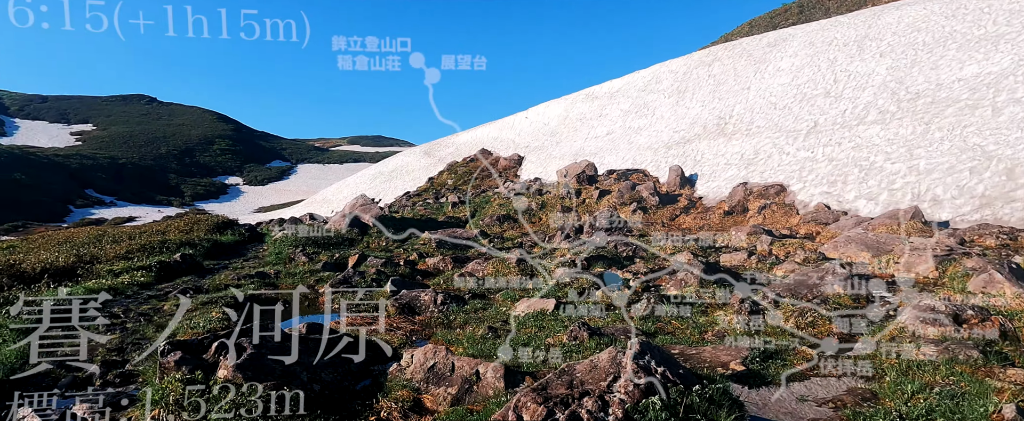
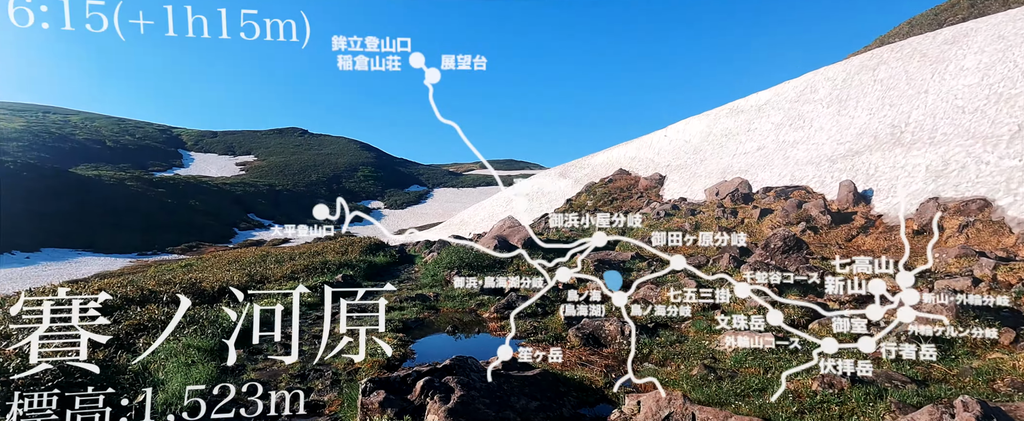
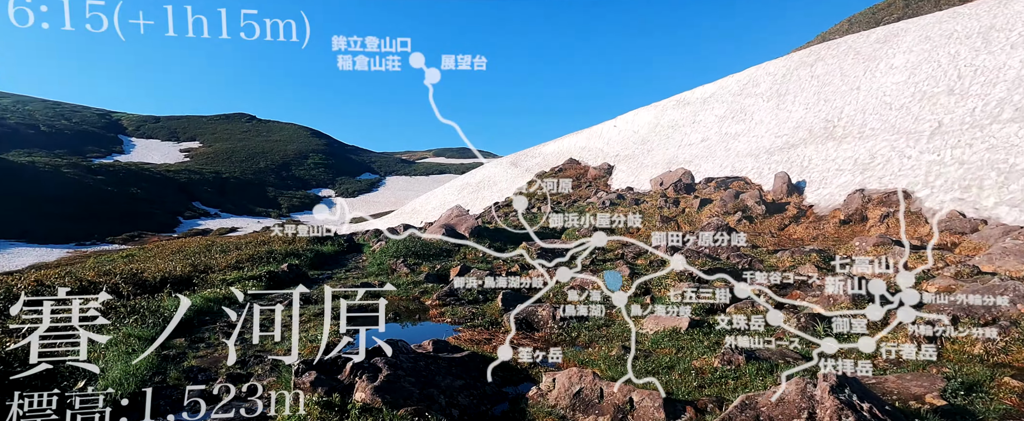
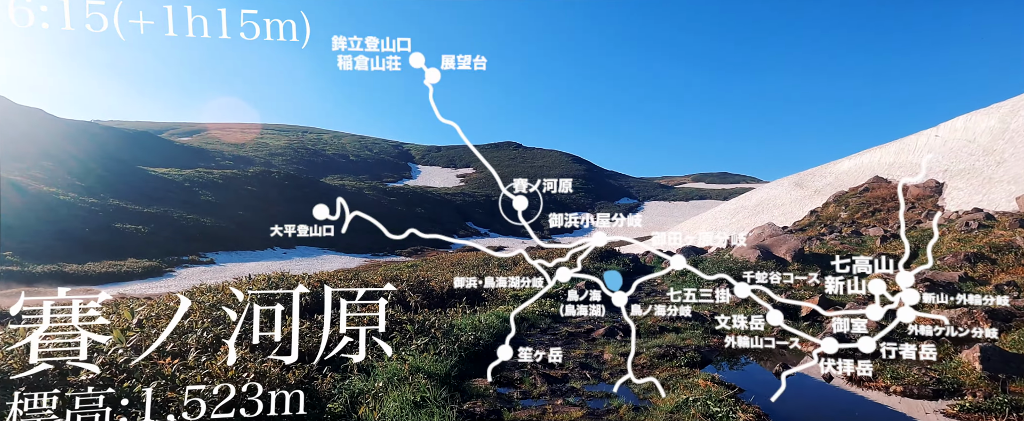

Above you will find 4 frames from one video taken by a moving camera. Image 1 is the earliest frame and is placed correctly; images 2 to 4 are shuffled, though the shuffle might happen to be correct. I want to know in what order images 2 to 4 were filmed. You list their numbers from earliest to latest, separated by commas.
3, 2, 4
